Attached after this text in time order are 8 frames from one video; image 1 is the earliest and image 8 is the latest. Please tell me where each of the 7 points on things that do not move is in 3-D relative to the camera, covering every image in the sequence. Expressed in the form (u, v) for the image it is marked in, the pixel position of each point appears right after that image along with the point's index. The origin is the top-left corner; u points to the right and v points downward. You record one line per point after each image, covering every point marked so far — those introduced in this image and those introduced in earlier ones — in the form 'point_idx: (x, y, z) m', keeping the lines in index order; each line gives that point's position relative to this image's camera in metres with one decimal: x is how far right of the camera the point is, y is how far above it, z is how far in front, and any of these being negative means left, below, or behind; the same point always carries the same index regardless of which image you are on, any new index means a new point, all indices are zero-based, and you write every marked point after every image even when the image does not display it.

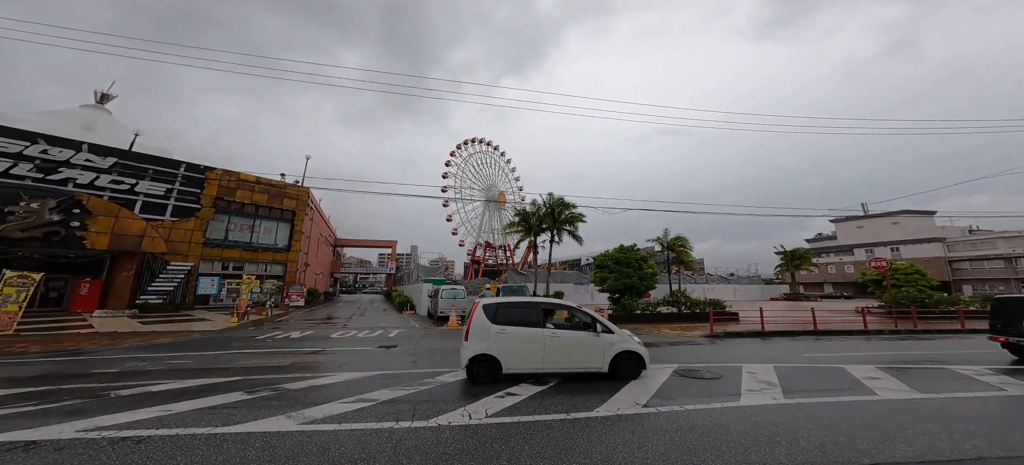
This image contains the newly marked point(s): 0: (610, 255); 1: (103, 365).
0: (+5.3, -1.2, +18.7) m
1: (-8.4, -2.8, +7.1) m
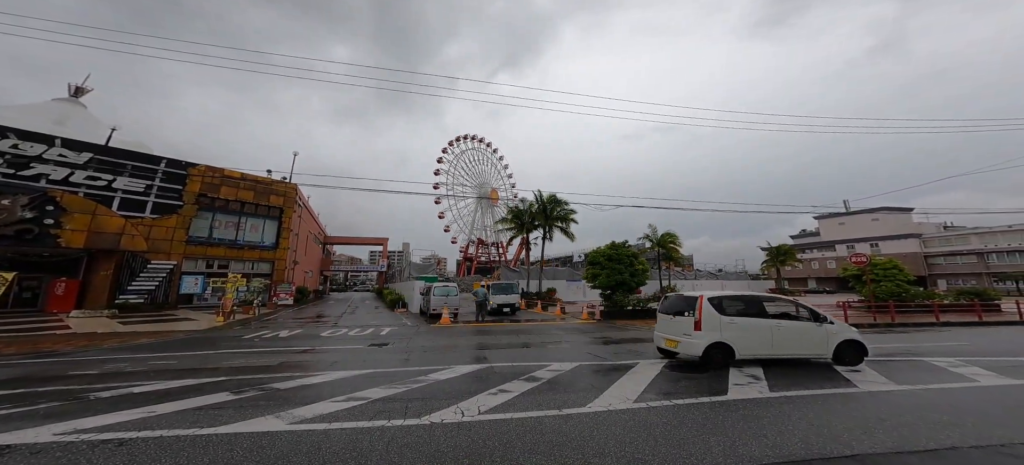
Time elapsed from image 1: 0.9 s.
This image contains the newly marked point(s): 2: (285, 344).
0: (+4.8, -1.0, +18.8) m
1: (-8.6, -2.7, +6.9) m
2: (-7.3, -3.6, +11.0) m
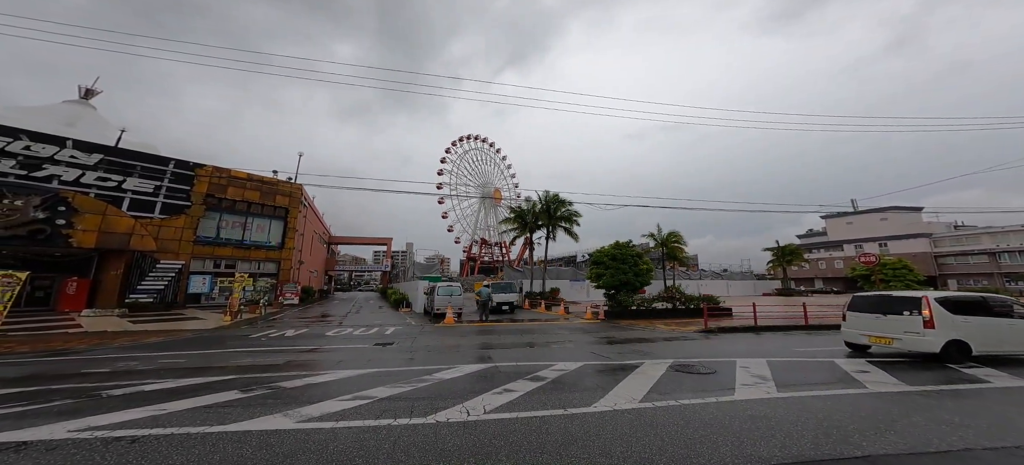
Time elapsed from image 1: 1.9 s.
0: (+5.0, -1.0, +18.8) m
1: (-8.5, -2.7, +7.0) m
2: (-7.2, -3.6, +11.1) m
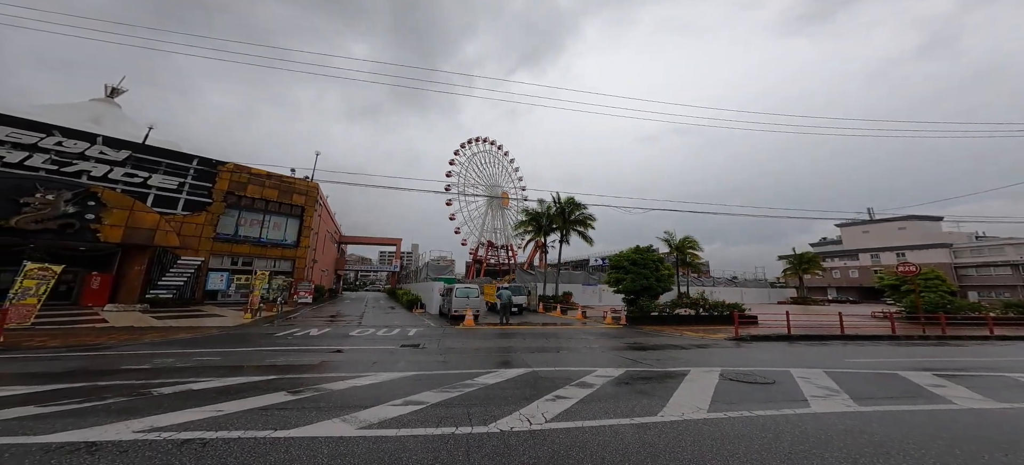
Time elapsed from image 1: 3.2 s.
0: (+6.1, -1.2, +18.5) m
1: (-7.6, -2.6, +6.9) m
2: (-6.3, -3.6, +11.0) m
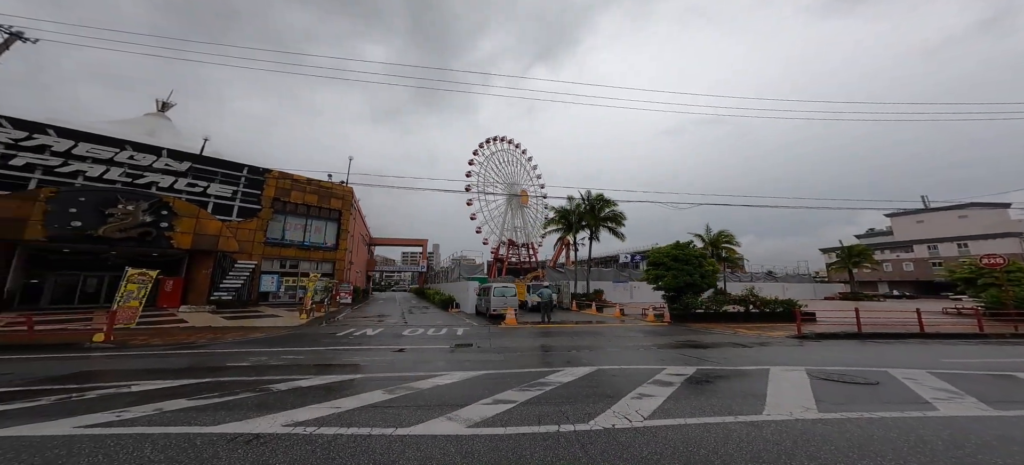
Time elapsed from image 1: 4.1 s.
0: (+8.3, -1.0, +18.1) m
1: (-6.1, -2.8, +7.5) m
2: (-4.5, -3.7, +11.4) m
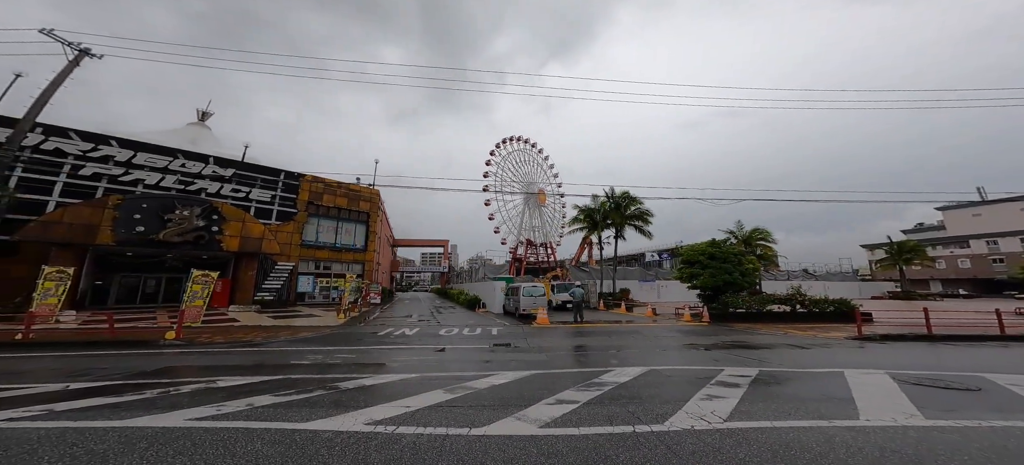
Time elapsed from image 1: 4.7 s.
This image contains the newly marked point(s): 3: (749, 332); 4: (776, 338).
0: (+10.0, -0.9, +17.5) m
1: (-5.0, -2.8, +7.7) m
2: (-3.2, -3.7, +11.6) m
3: (+9.3, -3.8, +13.1) m
4: (+9.1, -3.6, +11.6) m
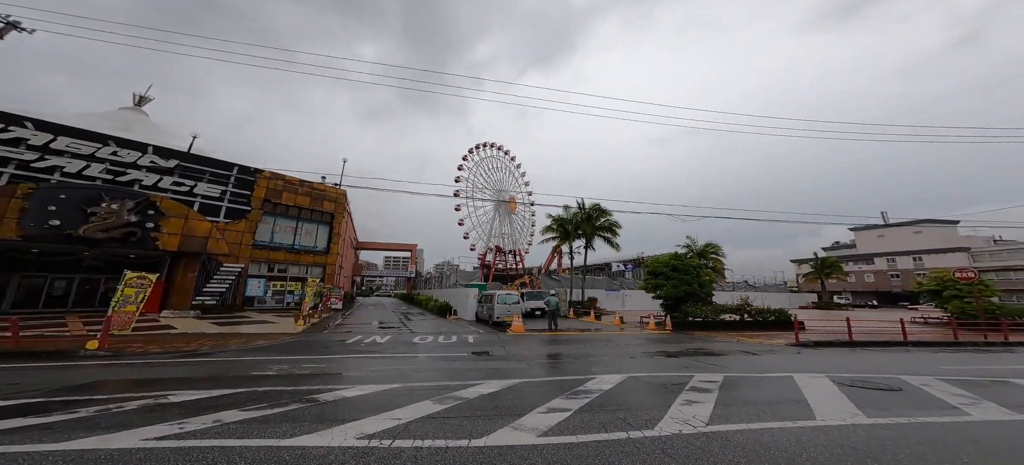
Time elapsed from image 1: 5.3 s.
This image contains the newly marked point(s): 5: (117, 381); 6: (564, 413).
0: (+8.3, -1.6, +18.7) m
1: (-5.4, -2.8, +7.1) m
2: (-4.1, -3.9, +11.2) m
3: (+8.1, -4.5, +14.2) m
4: (+8.1, -4.2, +12.6) m
5: (-7.3, -2.7, +6.3) m
6: (+0.8, -2.7, +5.2) m
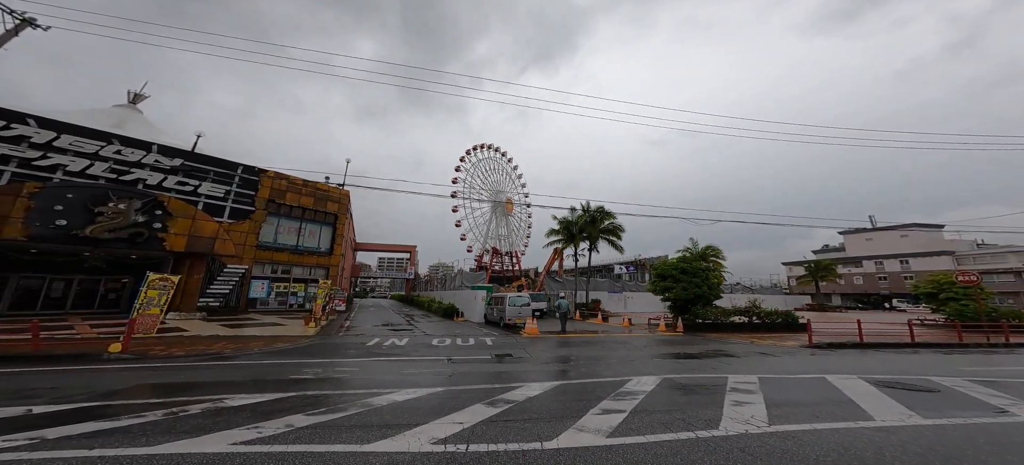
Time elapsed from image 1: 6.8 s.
0: (+8.9, -1.7, +18.9) m
1: (-4.6, -2.9, +7.0) m
2: (-3.3, -3.9, +11.1) m
3: (+8.7, -4.6, +14.4) m
4: (+8.8, -4.3, +12.8) m
5: (-6.5, -2.8, +6.2) m
6: (+1.7, -2.8, +5.2) m
